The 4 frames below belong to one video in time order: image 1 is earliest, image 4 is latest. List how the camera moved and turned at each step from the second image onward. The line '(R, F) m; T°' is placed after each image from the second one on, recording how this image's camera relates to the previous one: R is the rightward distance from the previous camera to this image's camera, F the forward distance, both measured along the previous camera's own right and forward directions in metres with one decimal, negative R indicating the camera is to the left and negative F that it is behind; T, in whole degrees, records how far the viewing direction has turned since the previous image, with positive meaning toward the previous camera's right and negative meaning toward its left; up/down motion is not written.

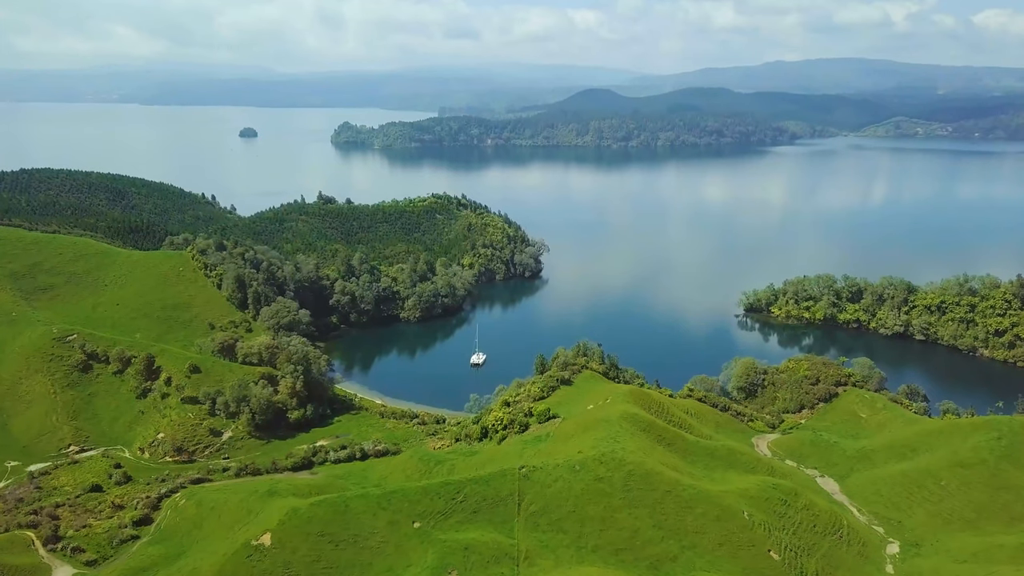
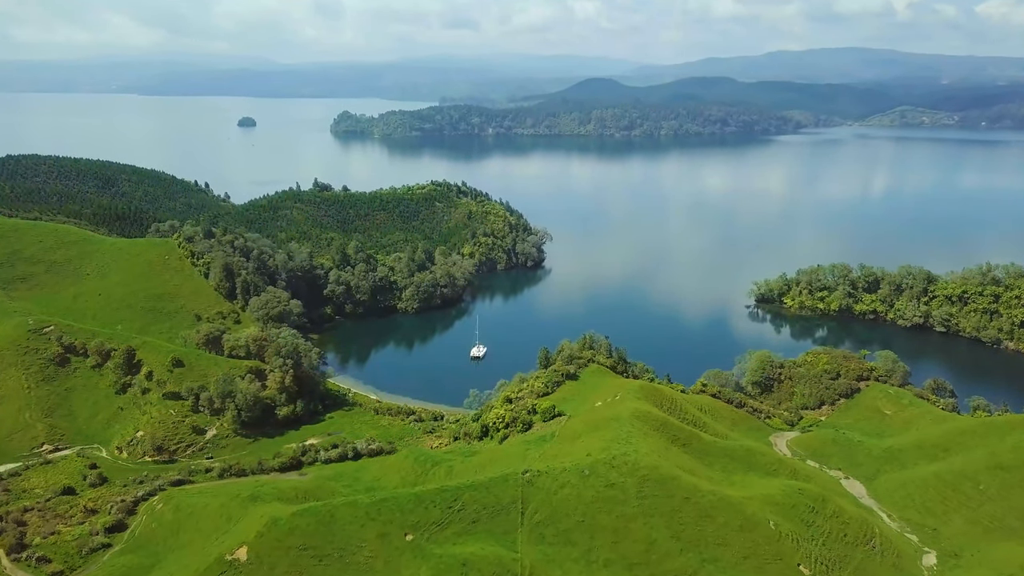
(-0.1, +3.4) m; 0°
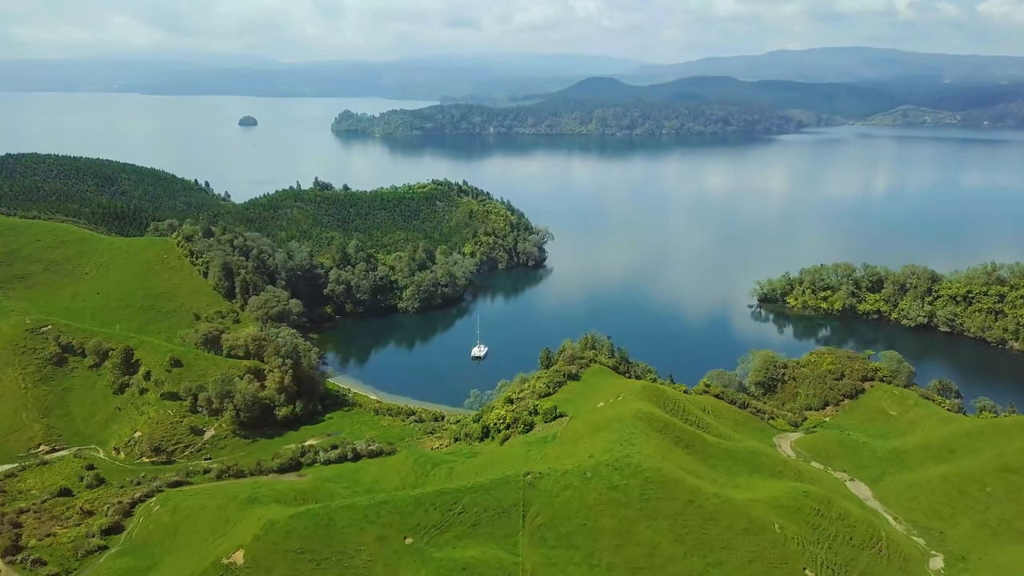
(0.0, +0.5) m; 0°
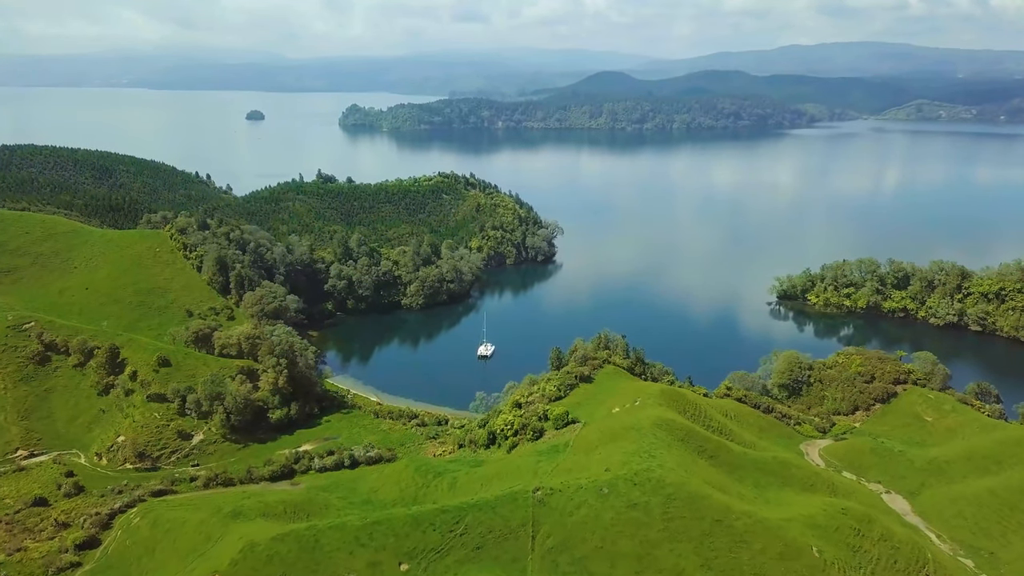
(0.0, +3.3) m; -1°
